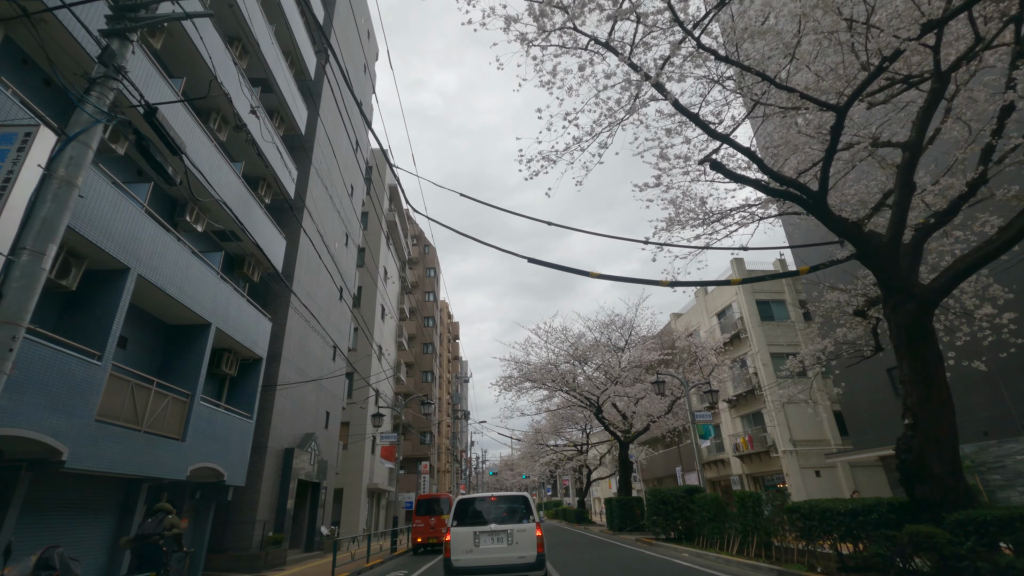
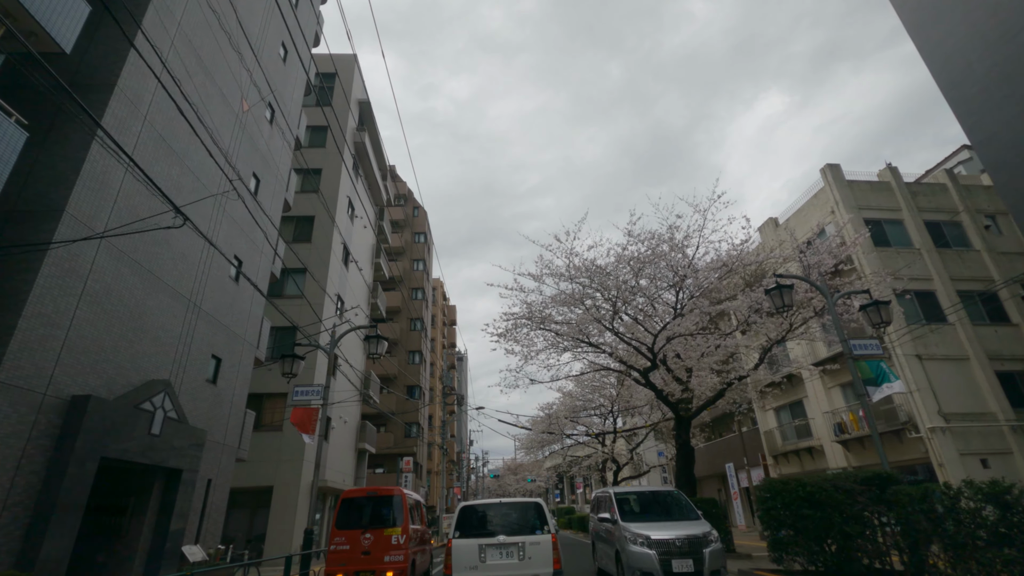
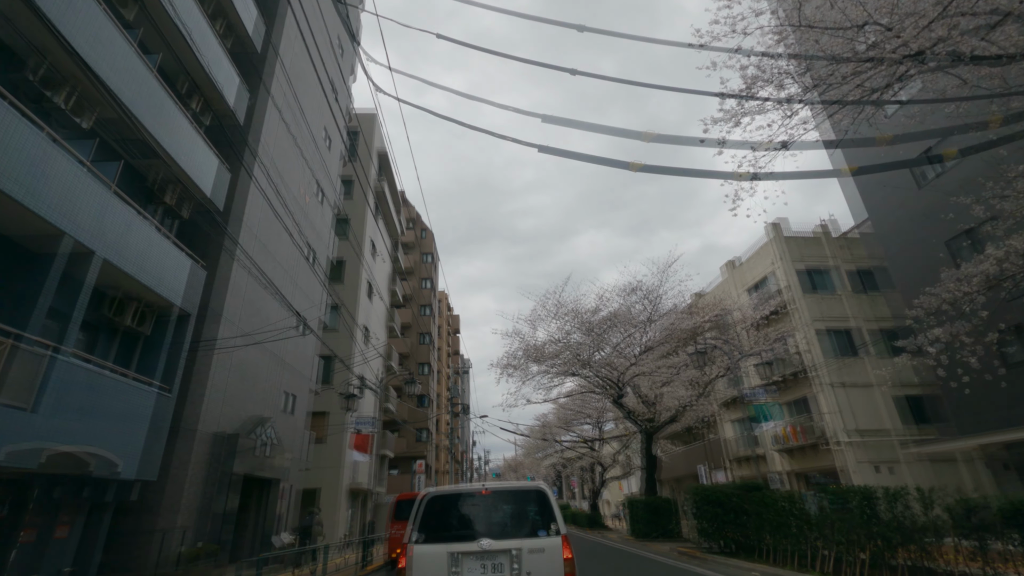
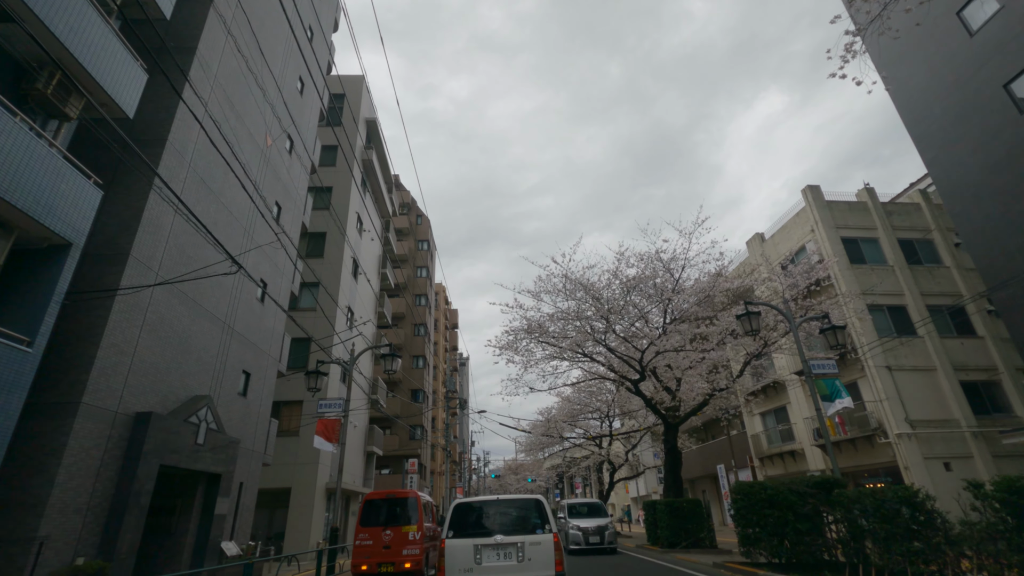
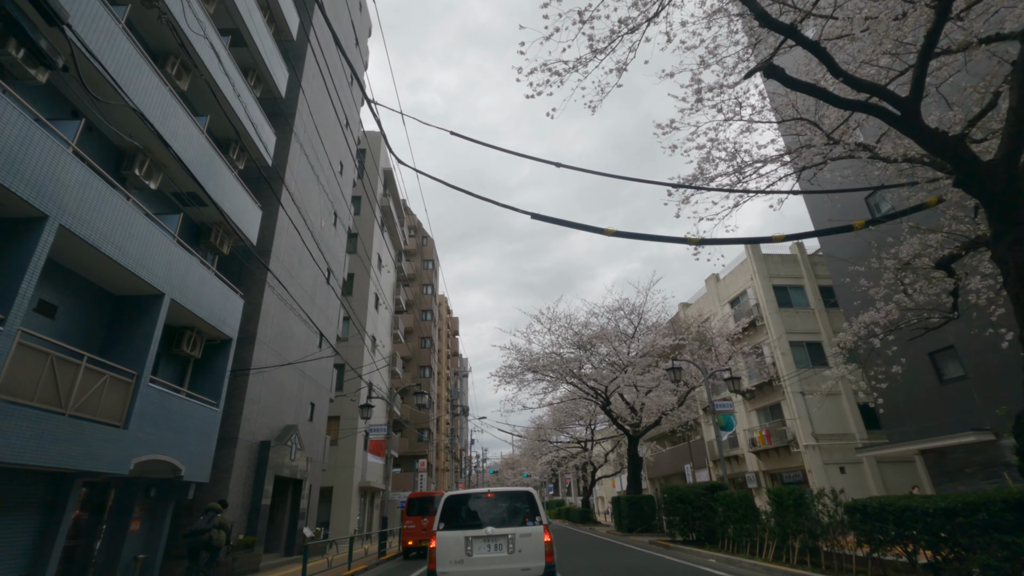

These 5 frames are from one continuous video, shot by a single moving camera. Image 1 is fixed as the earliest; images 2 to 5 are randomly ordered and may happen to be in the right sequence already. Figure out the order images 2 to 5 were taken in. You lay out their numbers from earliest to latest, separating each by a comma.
5, 3, 4, 2
